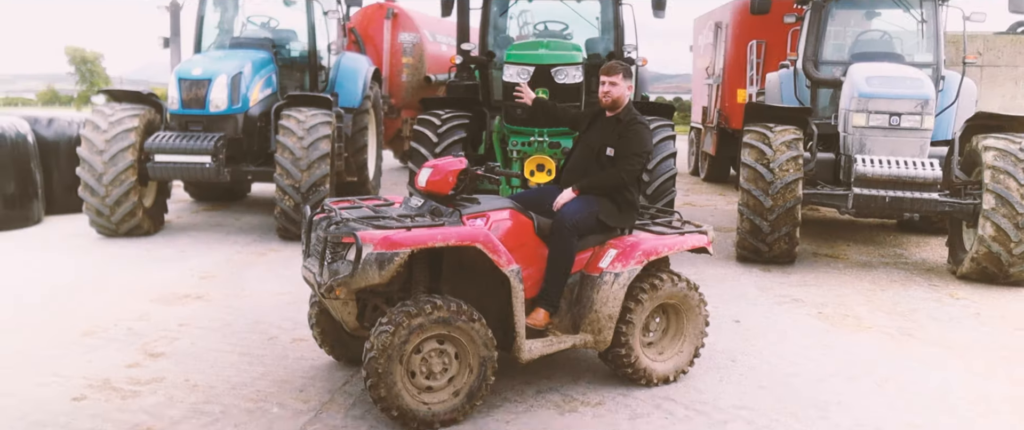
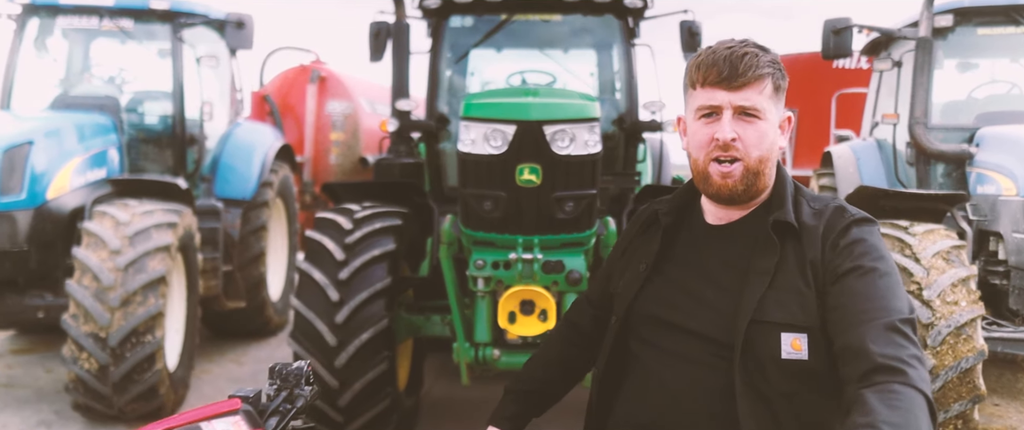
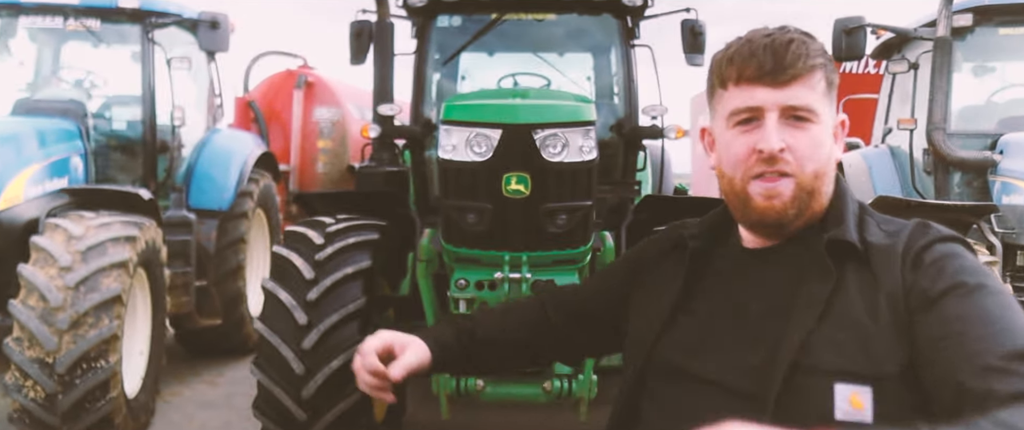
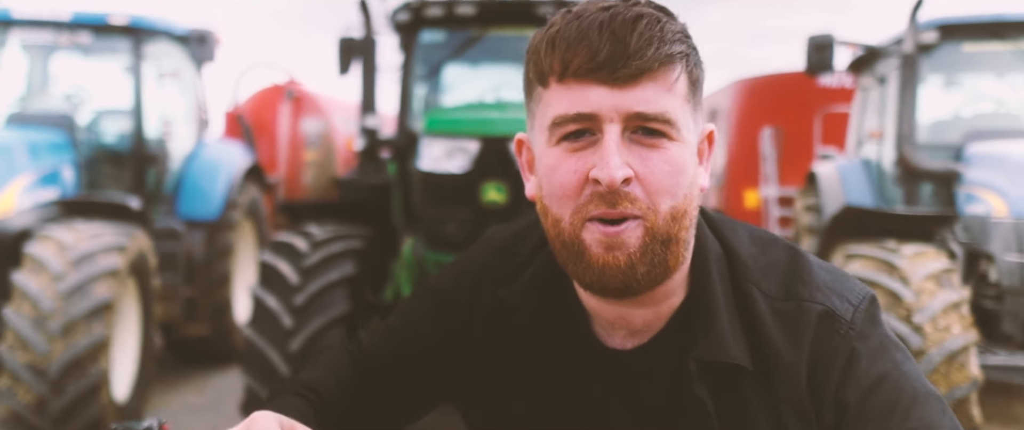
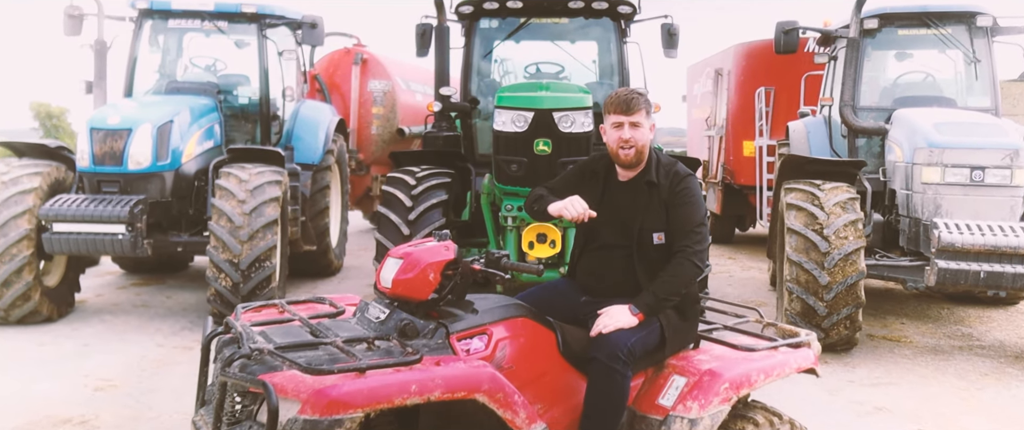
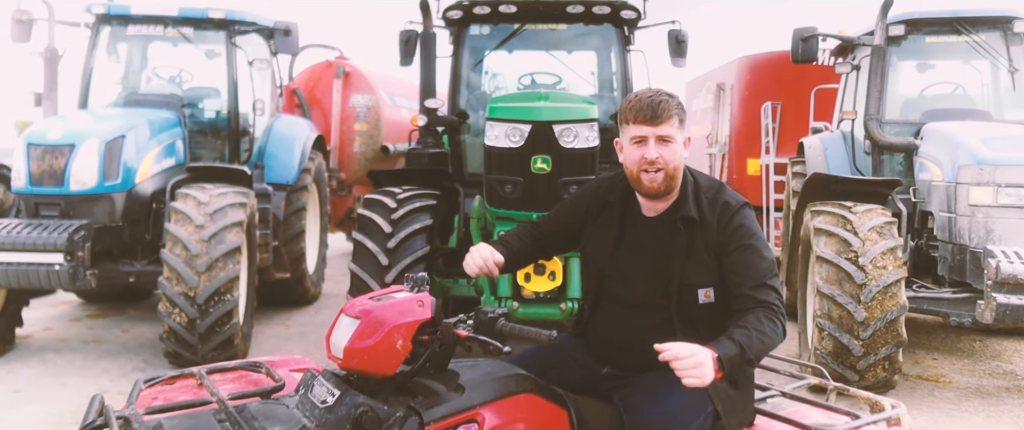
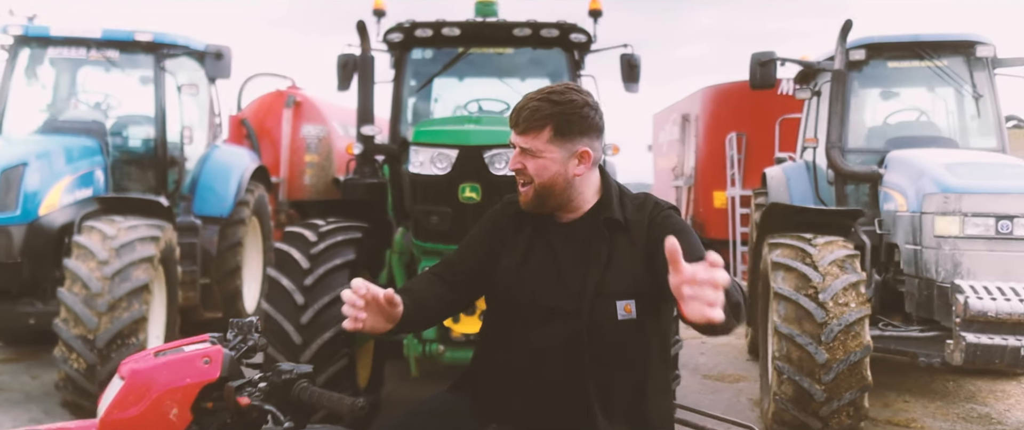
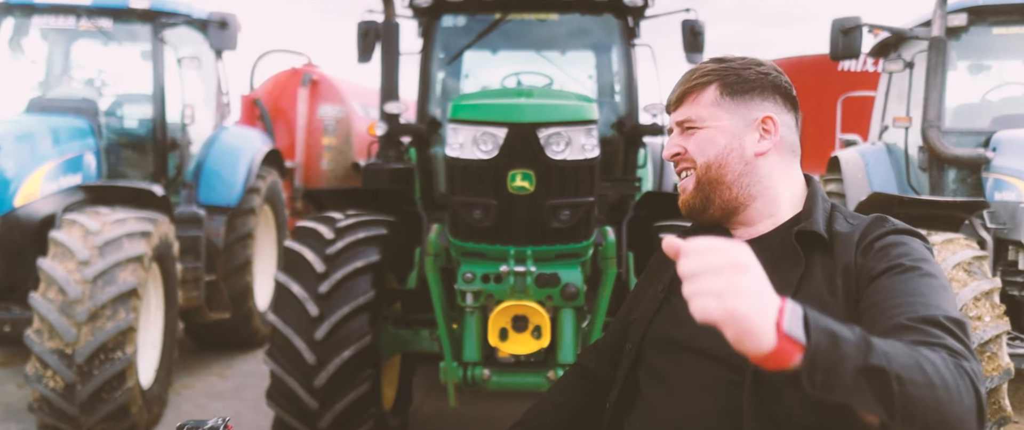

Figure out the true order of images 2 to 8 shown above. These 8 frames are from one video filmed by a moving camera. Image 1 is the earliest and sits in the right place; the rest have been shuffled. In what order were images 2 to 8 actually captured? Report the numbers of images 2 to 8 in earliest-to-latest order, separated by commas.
5, 6, 2, 8, 3, 4, 7
